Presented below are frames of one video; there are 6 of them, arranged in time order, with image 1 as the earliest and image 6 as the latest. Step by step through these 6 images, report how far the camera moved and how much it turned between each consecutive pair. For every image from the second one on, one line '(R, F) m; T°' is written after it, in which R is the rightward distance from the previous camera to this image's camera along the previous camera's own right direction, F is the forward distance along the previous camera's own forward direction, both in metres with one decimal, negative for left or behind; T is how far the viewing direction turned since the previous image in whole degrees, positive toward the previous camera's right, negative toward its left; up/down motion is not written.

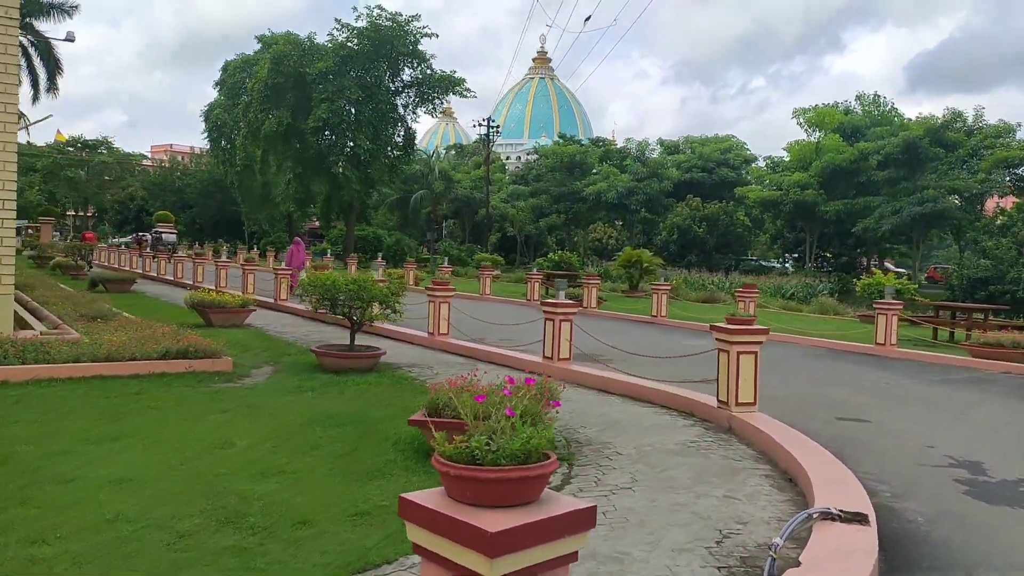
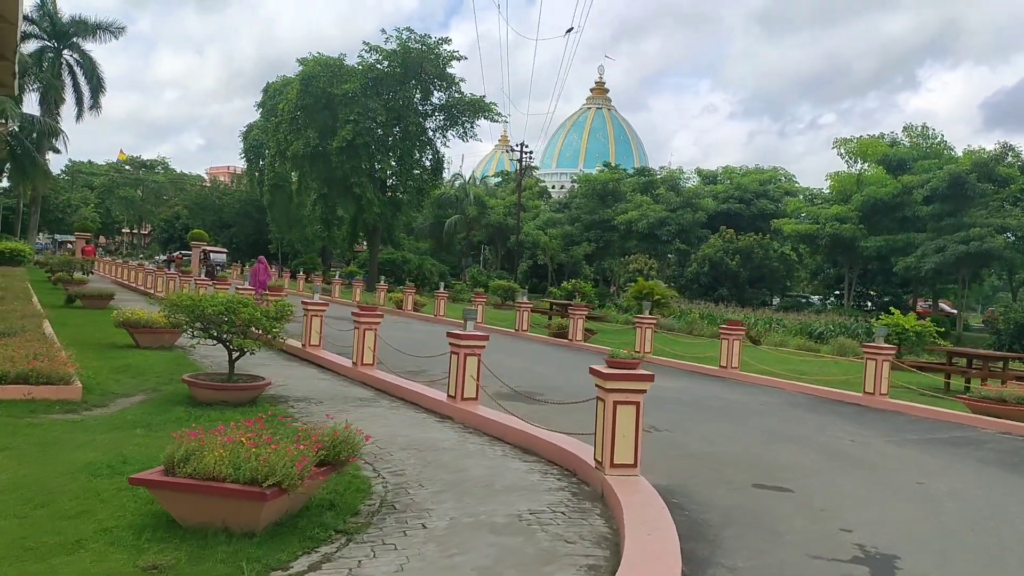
(+1.6, +1.2) m; -4°
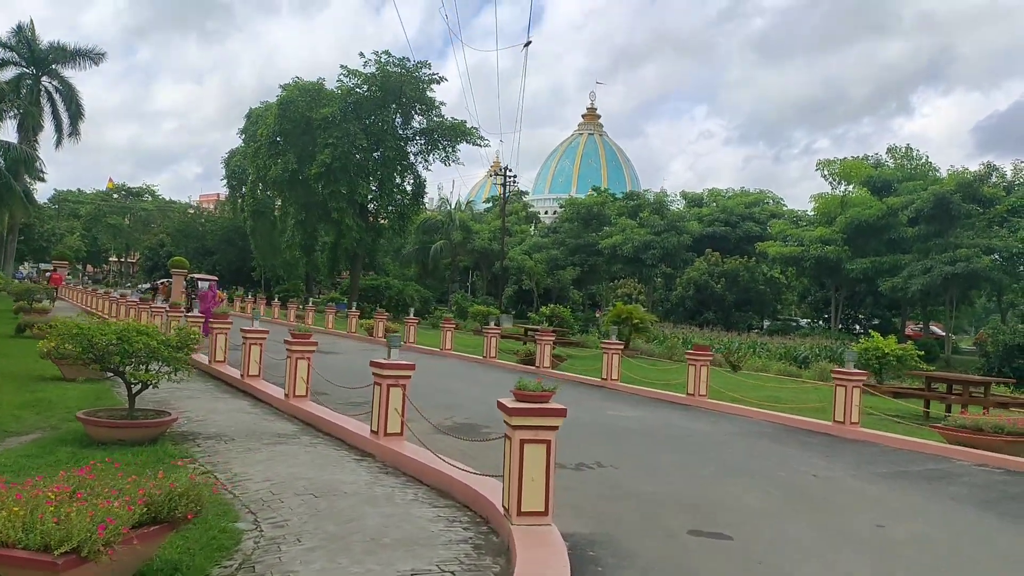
(+0.7, +0.7) m; 0°
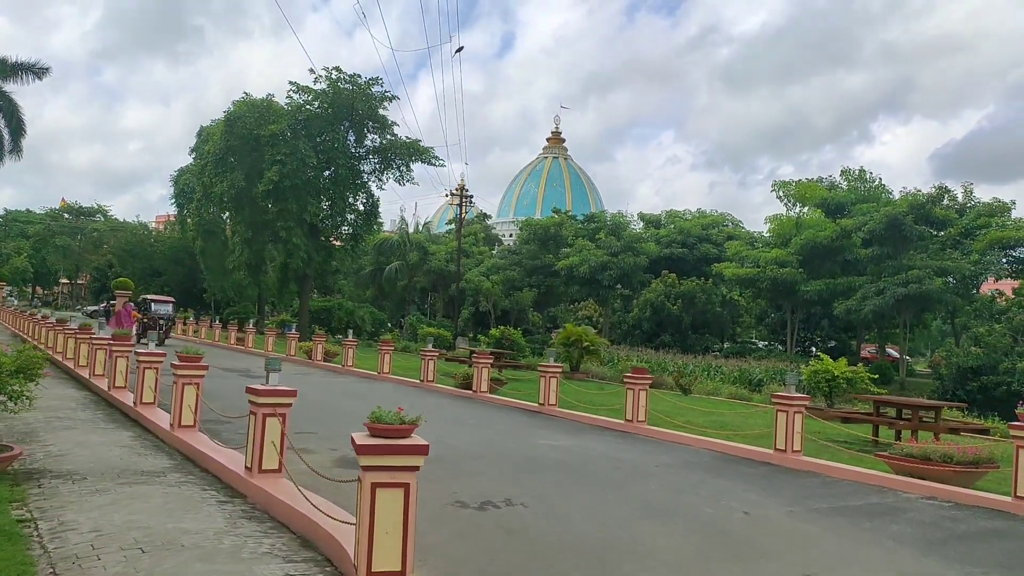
(+0.6, +0.9) m; +2°
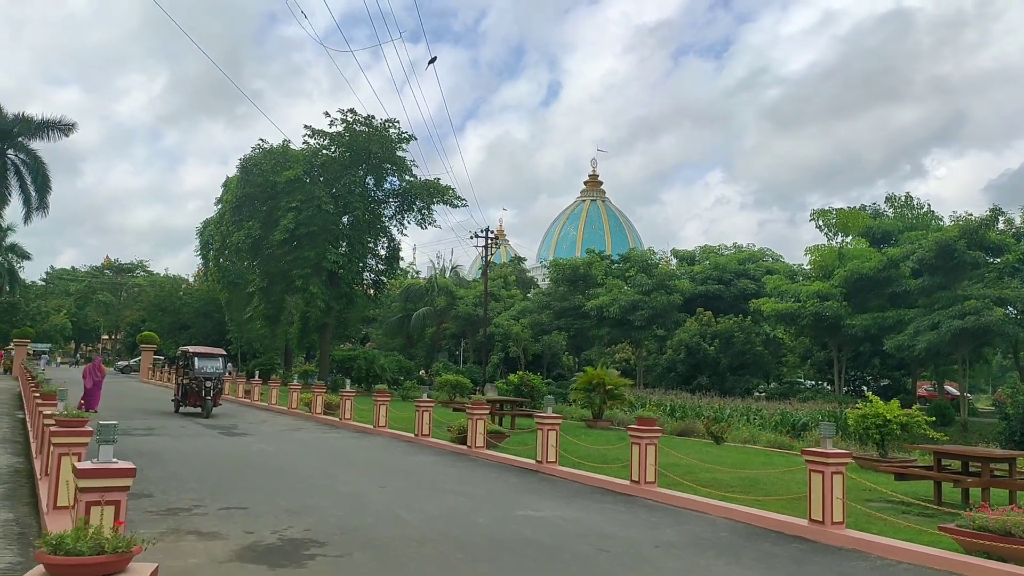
(+0.8, +1.9) m; -3°
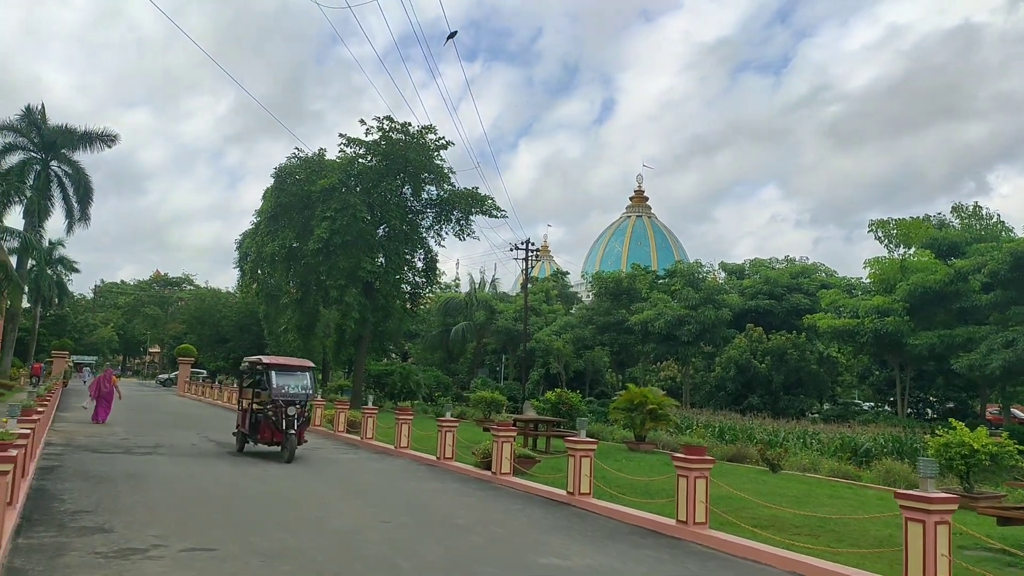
(+0.2, +1.6) m; -3°
